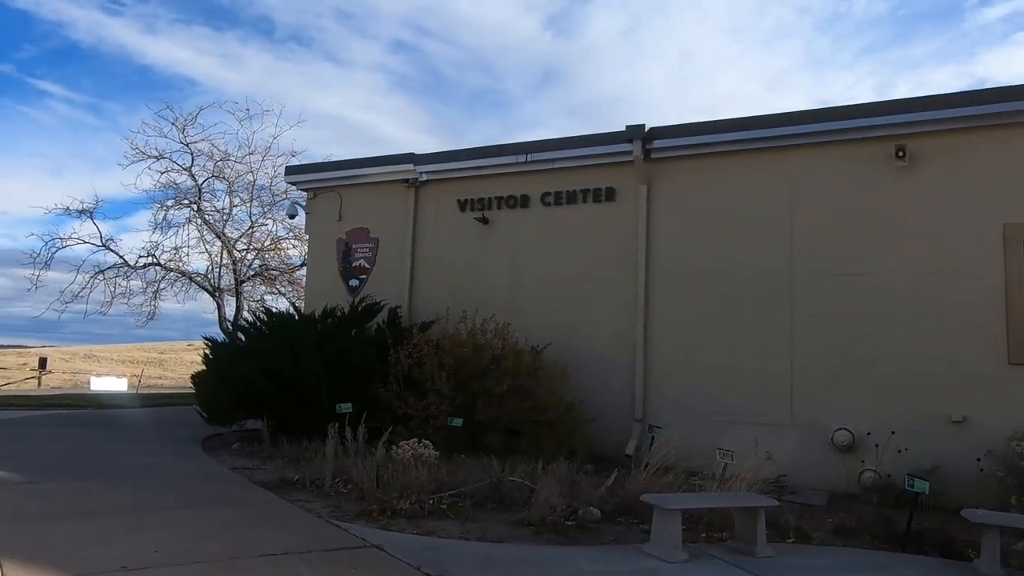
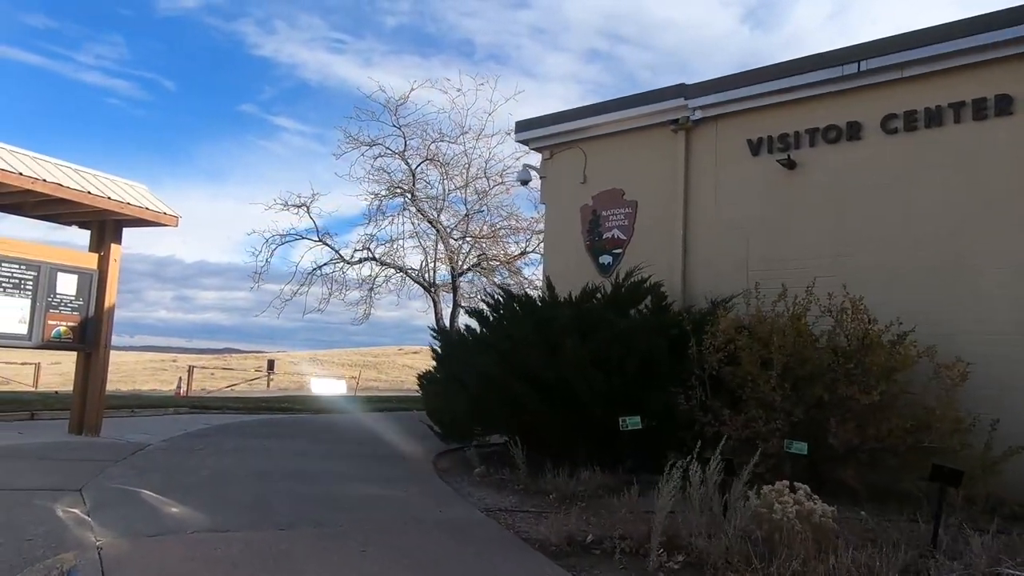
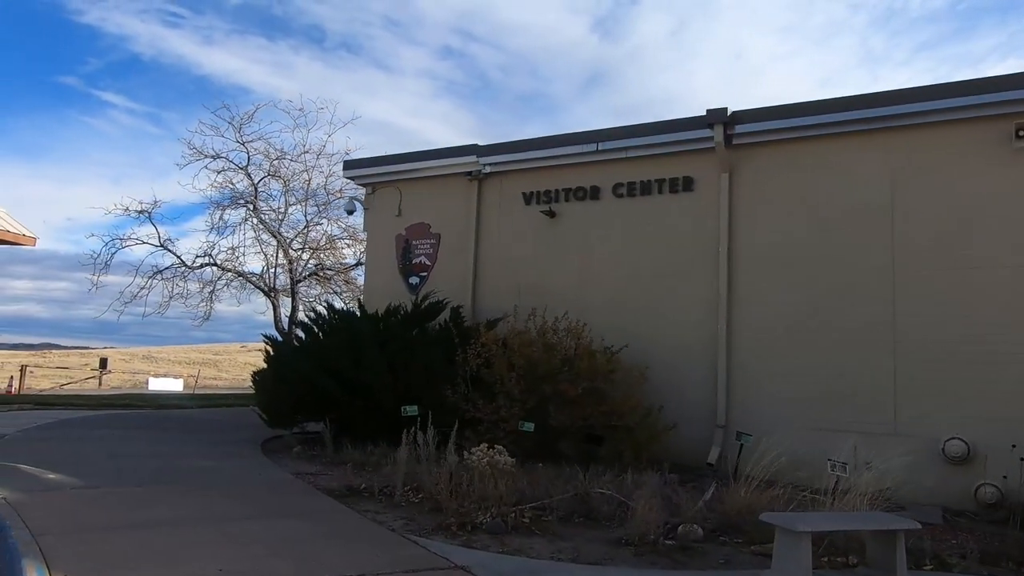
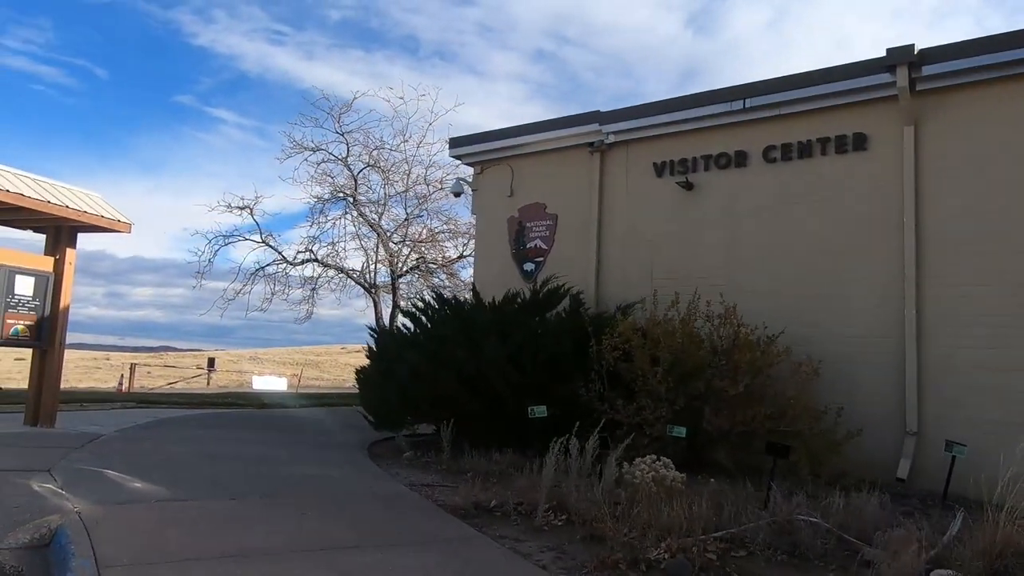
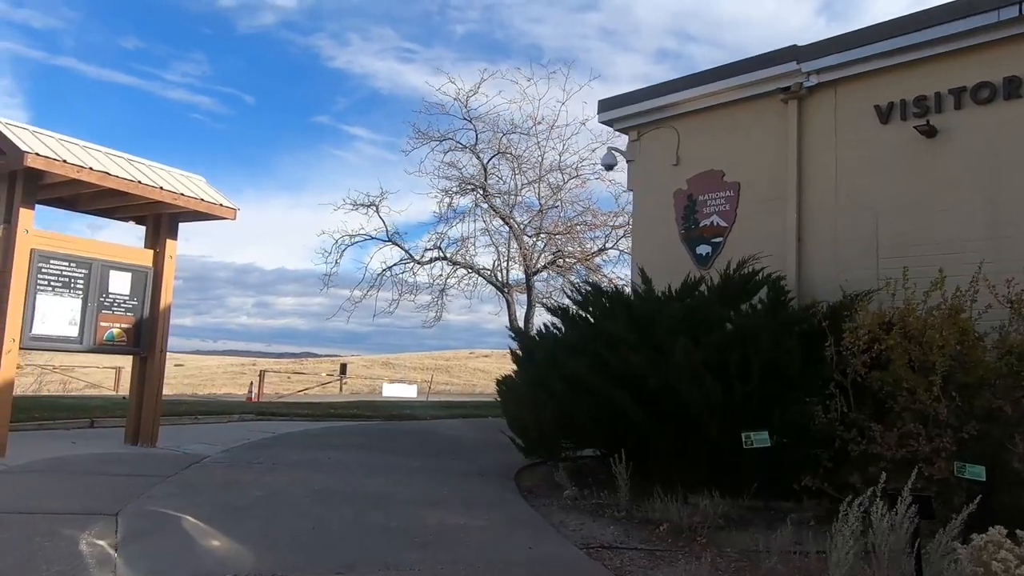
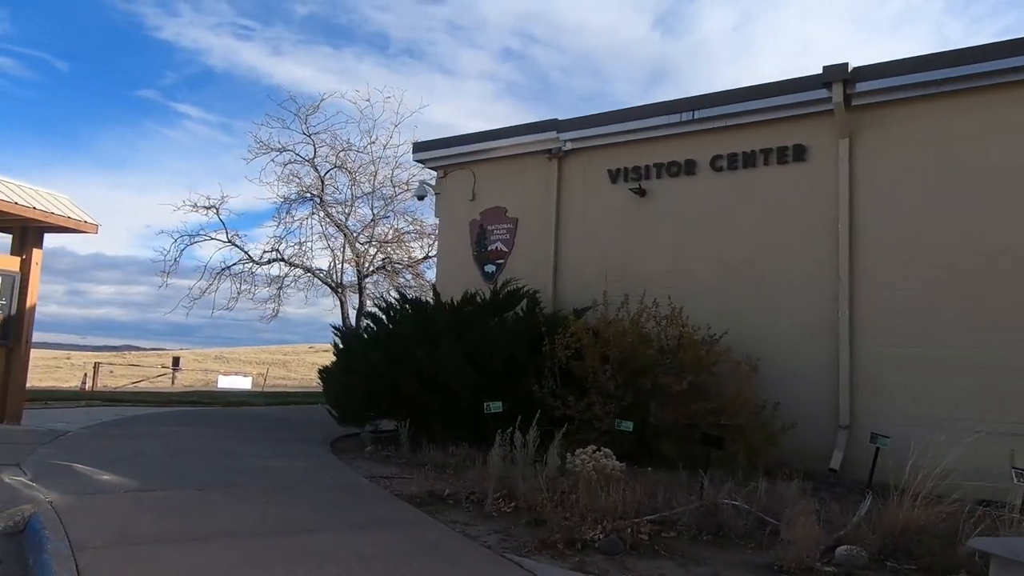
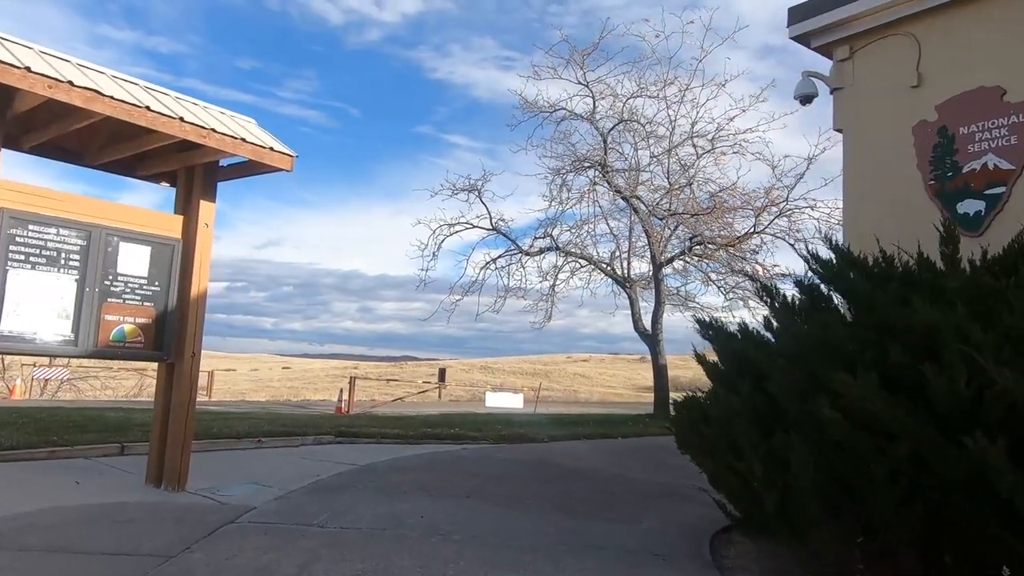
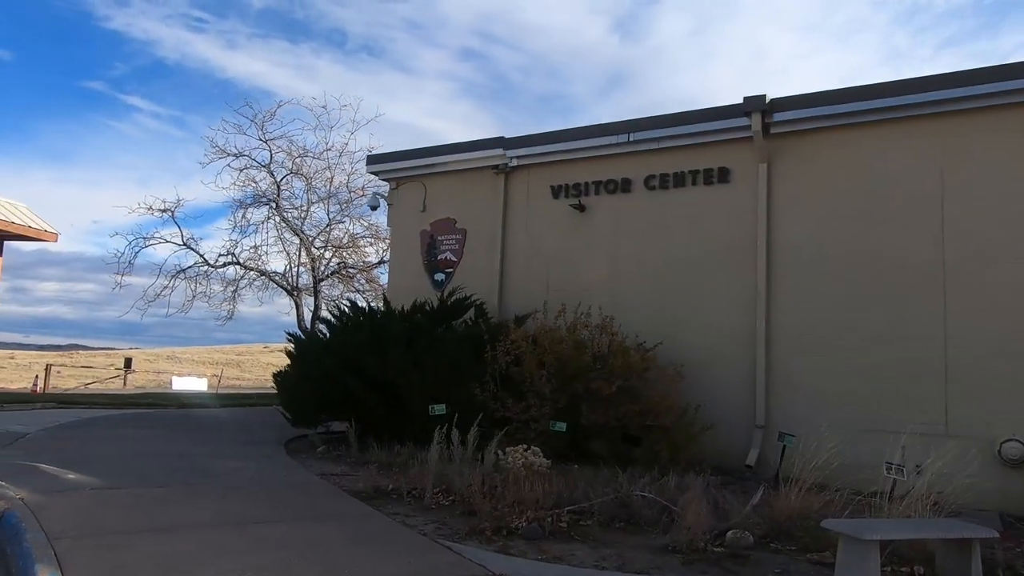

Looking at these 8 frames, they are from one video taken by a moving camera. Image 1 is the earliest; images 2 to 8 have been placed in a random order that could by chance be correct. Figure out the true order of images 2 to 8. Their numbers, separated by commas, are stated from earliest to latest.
3, 8, 6, 4, 2, 5, 7
